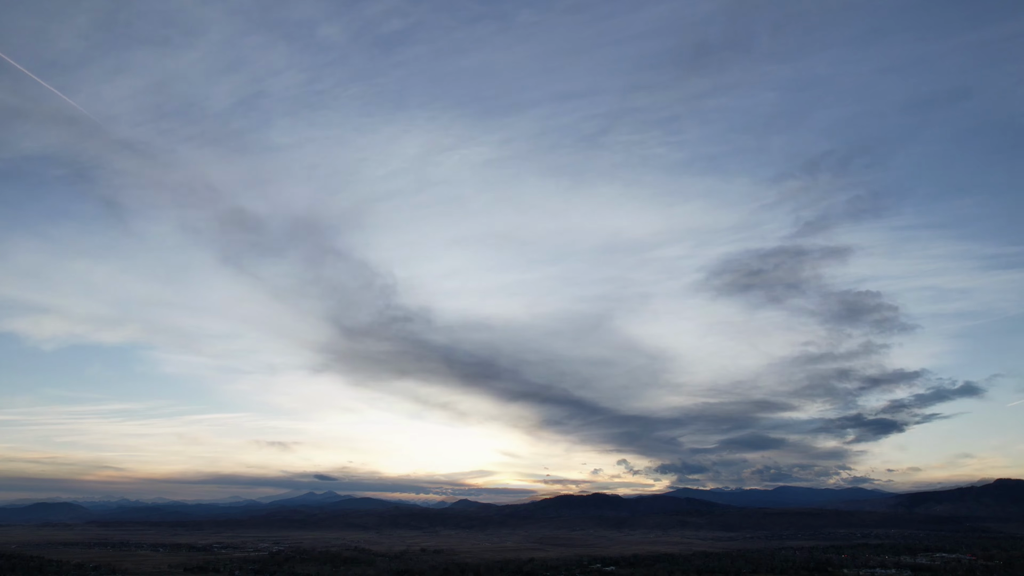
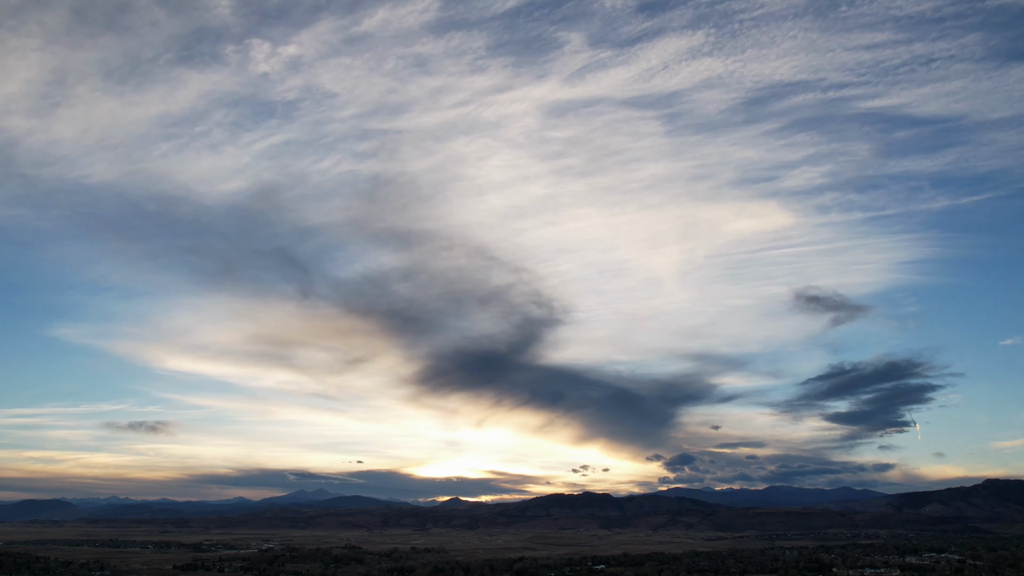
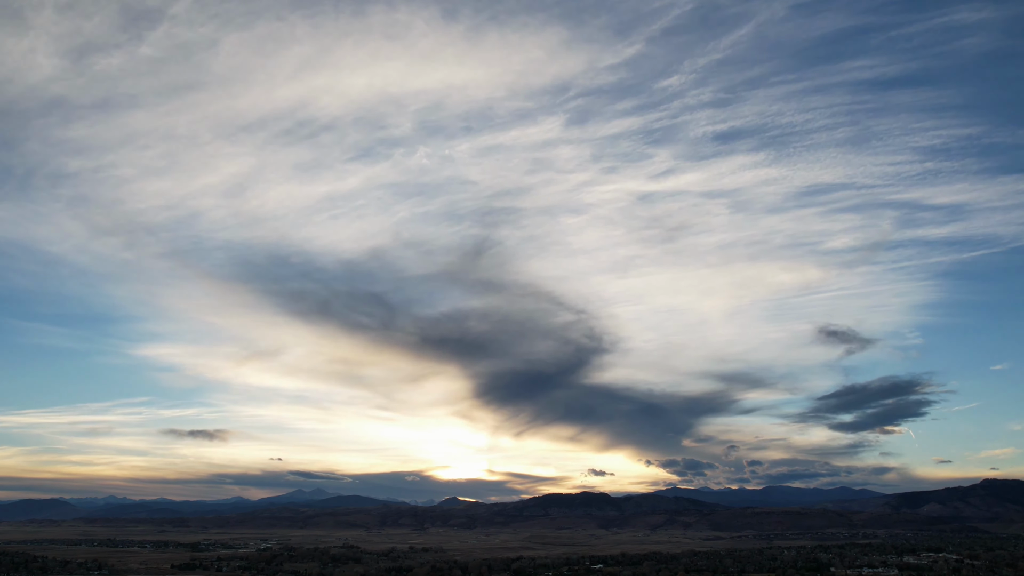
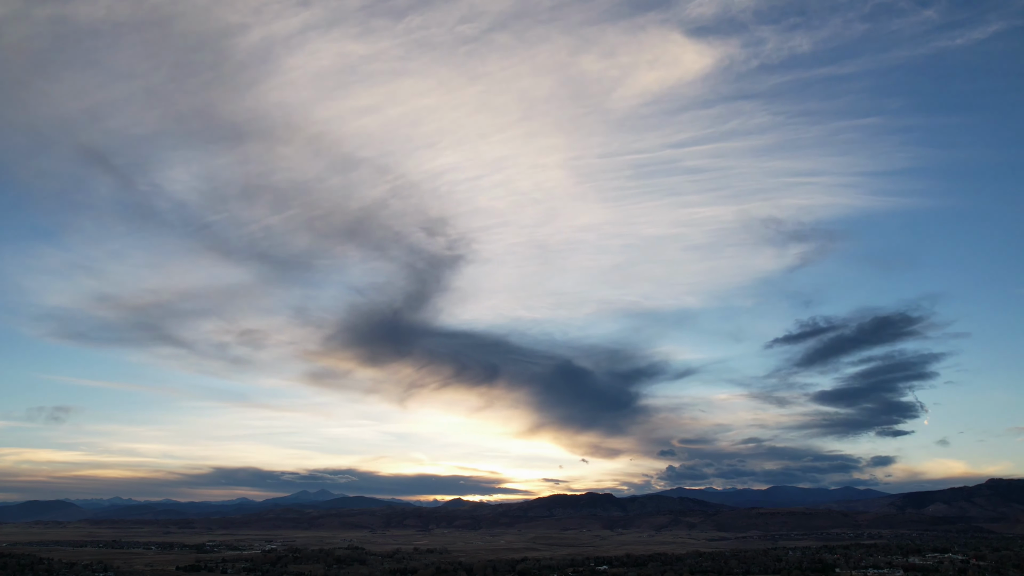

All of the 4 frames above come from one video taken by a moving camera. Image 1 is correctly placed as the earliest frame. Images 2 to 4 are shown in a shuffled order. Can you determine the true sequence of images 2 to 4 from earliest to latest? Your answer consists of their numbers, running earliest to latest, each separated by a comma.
3, 2, 4
